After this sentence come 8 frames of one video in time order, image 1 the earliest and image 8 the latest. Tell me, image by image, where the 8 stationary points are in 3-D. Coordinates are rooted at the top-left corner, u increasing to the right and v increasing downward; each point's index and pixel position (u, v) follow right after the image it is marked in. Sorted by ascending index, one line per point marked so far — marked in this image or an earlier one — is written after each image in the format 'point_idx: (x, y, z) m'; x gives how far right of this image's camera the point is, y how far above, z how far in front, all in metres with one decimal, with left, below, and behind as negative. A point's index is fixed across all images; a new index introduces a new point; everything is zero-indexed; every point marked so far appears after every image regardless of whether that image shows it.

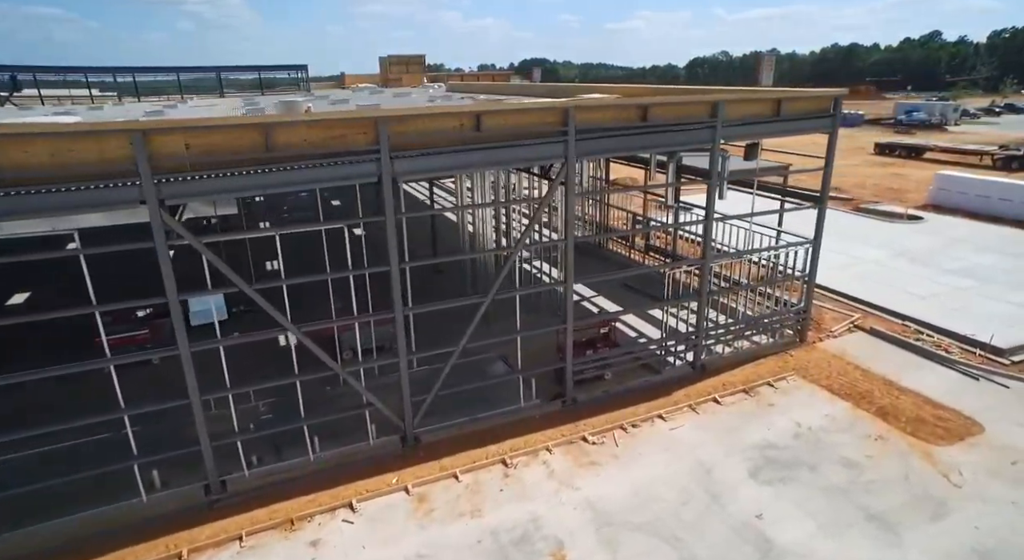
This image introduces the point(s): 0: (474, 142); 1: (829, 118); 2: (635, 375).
0: (-0.6, +2.0, +8.7) m
1: (+5.8, +3.0, +11.2) m
2: (+2.3, -1.8, +11.4) m
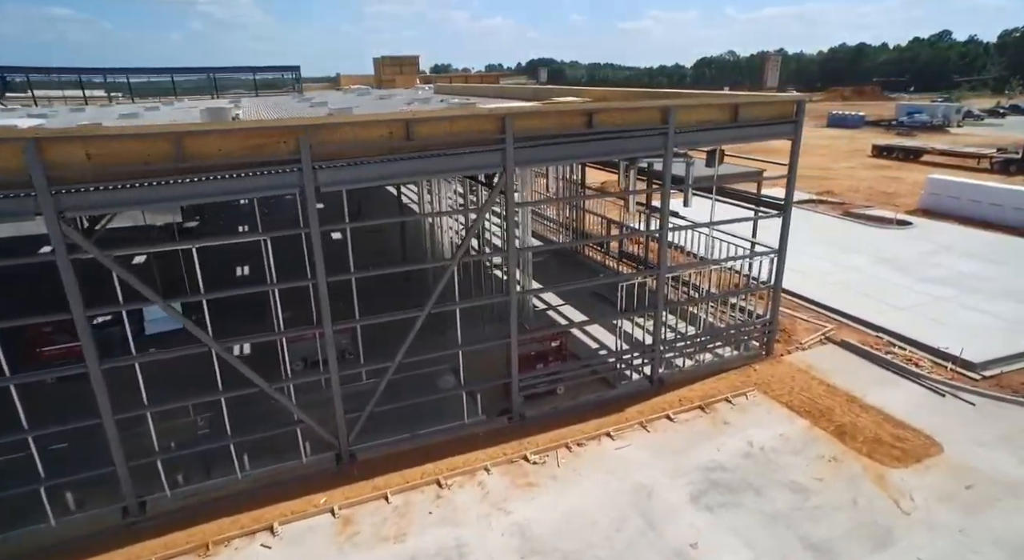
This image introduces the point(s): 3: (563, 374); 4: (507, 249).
0: (-1.5, +1.8, +8.3) m
1: (+5.0, +2.8, +10.8) m
2: (+1.4, -2.0, +11.1) m
3: (+0.9, -1.7, +10.7) m
4: (-0.1, +0.5, +9.6) m
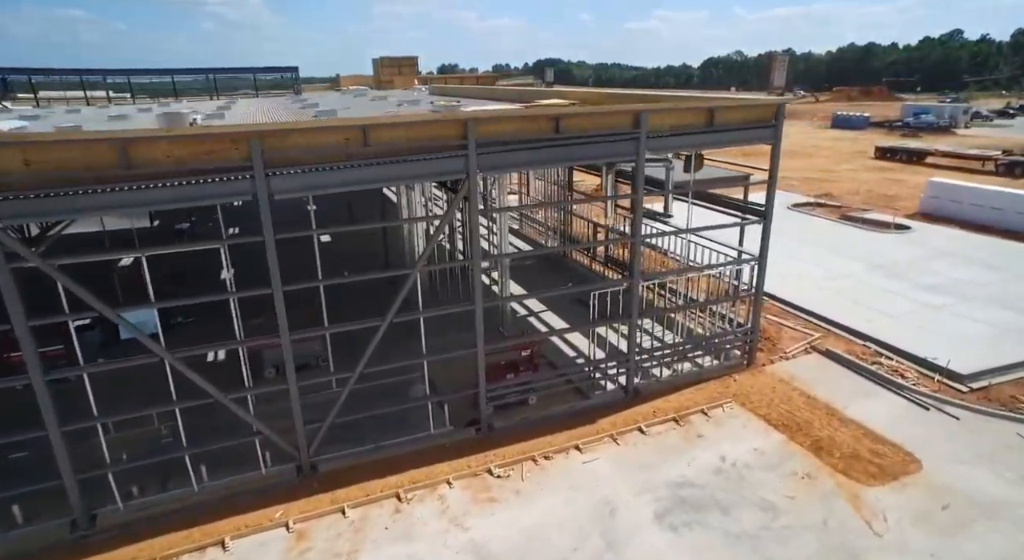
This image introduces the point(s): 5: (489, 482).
0: (-2.0, +1.6, +8.1) m
1: (+4.5, +2.6, +10.5) m
2: (+0.9, -2.1, +10.8) m
3: (+0.4, -1.8, +10.5) m
4: (-0.6, +0.4, +9.4) m
5: (-0.3, -2.9, +8.8) m
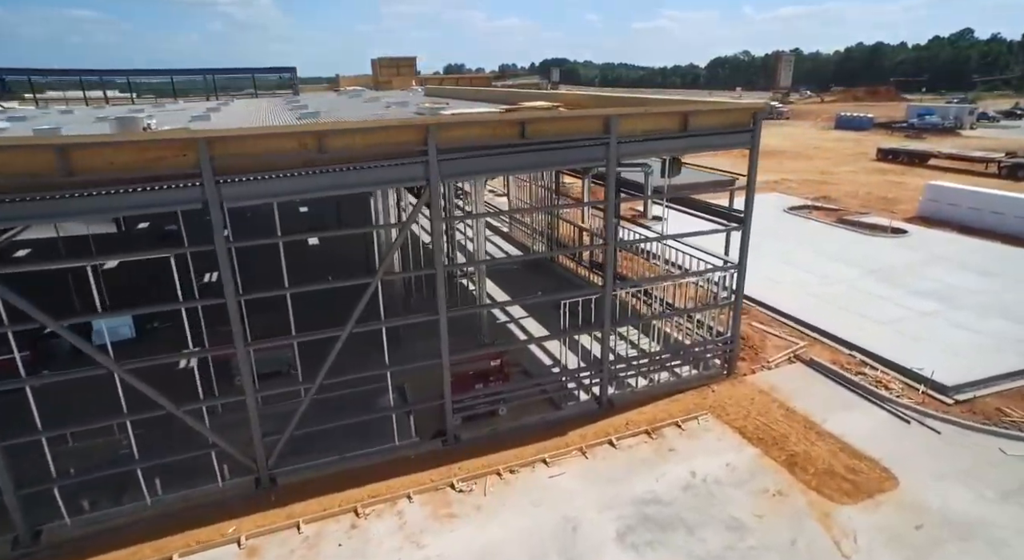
0: (-2.5, +1.5, +7.9) m
1: (+4.0, +2.5, +10.2) m
2: (+0.4, -2.3, +10.6) m
3: (-0.1, -1.9, +10.3) m
4: (-1.1, +0.2, +9.2) m
5: (-0.9, -3.1, +8.6) m
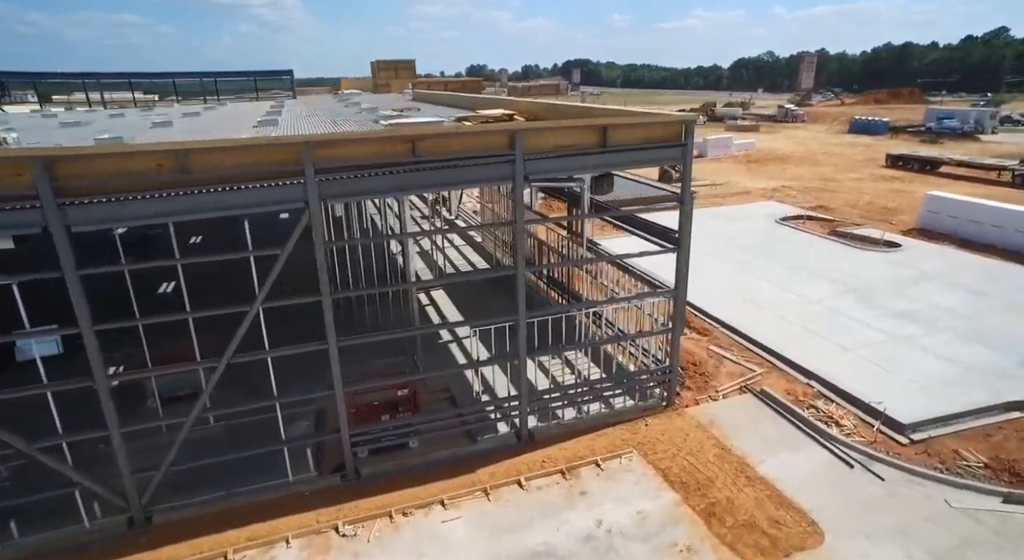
0: (-4.0, +1.2, +7.3) m
1: (+2.6, +2.1, +9.4) m
2: (-1.0, -2.7, +9.9) m
3: (-1.5, -2.3, +9.6) m
4: (-2.6, -0.1, +8.6) m
5: (-2.4, -3.4, +8.0) m
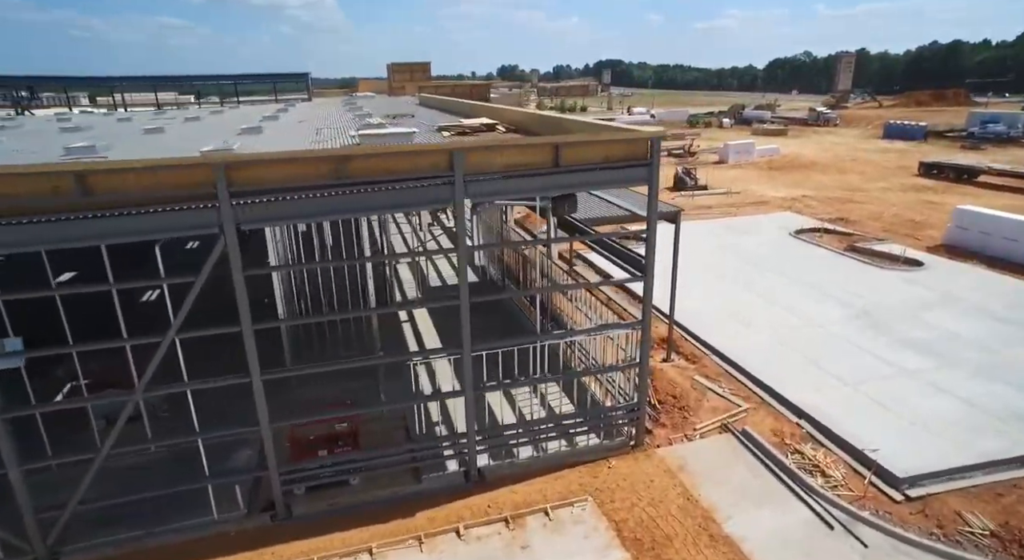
0: (-4.9, +0.8, +6.8) m
1: (+1.8, +1.6, +8.5) m
2: (-1.8, -3.1, +9.2) m
3: (-2.3, -2.7, +9.0) m
4: (-3.4, -0.5, +8.0) m
5: (-3.3, -3.8, +7.4) m
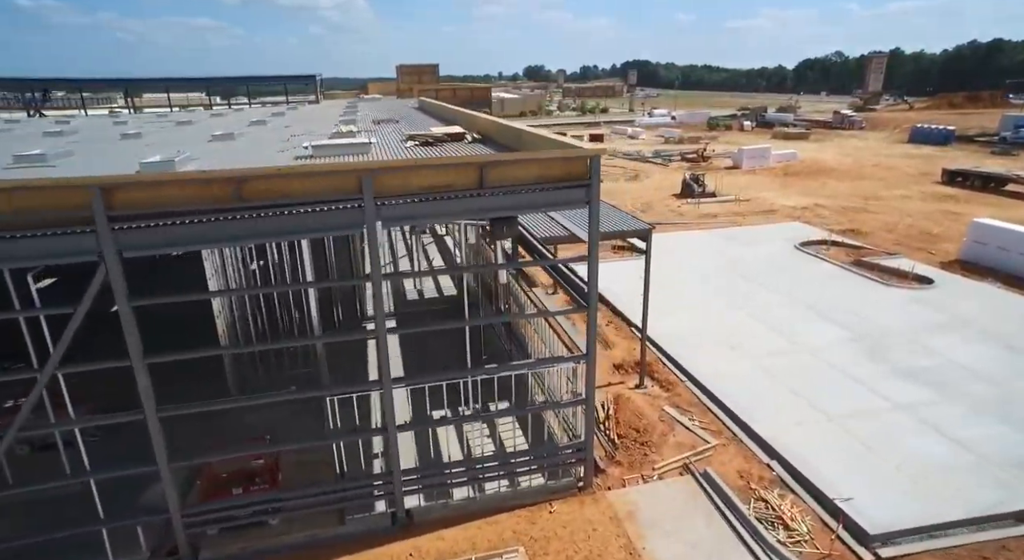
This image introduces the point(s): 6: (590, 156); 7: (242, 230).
0: (-5.9, +0.5, +6.3) m
1: (+0.9, +1.2, +7.7) m
2: (-2.8, -3.4, +8.6) m
3: (-3.3, -3.1, +8.3) m
4: (-4.4, -0.9, +7.4) m
5: (-4.3, -4.1, +6.8) m
6: (+0.9, +1.5, +7.6) m
7: (-3.0, +0.6, +6.9) m
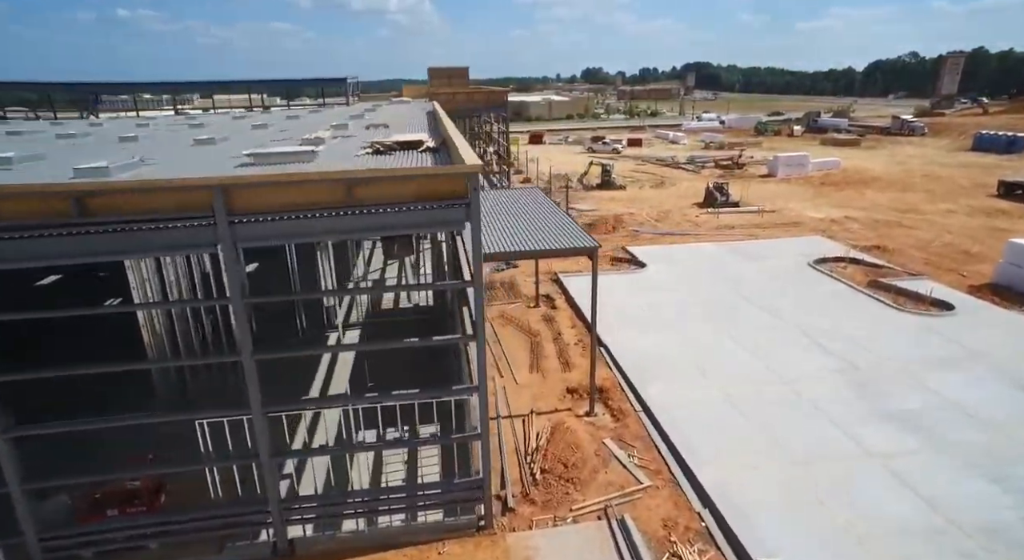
0: (-7.5, +0.4, +6.3) m
1: (-0.6, +0.9, +7.1) m
2: (-4.3, -3.6, +8.3) m
3: (-4.8, -3.3, +8.1) m
4: (-5.9, -1.0, +7.2) m
5: (-6.0, -4.3, +6.6) m
6: (-0.5, +1.2, +6.9) m
7: (-4.6, +0.4, +6.6) m
